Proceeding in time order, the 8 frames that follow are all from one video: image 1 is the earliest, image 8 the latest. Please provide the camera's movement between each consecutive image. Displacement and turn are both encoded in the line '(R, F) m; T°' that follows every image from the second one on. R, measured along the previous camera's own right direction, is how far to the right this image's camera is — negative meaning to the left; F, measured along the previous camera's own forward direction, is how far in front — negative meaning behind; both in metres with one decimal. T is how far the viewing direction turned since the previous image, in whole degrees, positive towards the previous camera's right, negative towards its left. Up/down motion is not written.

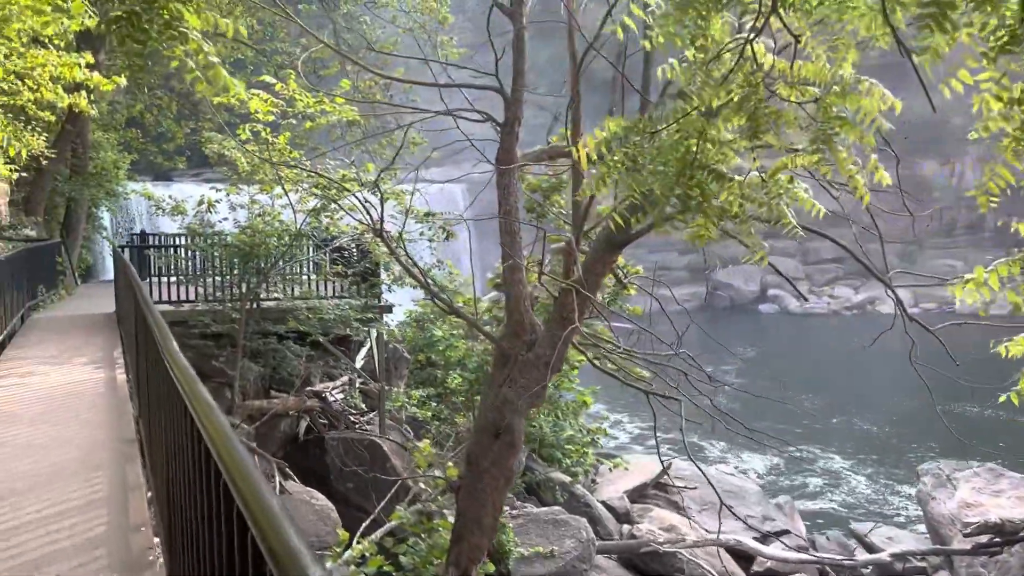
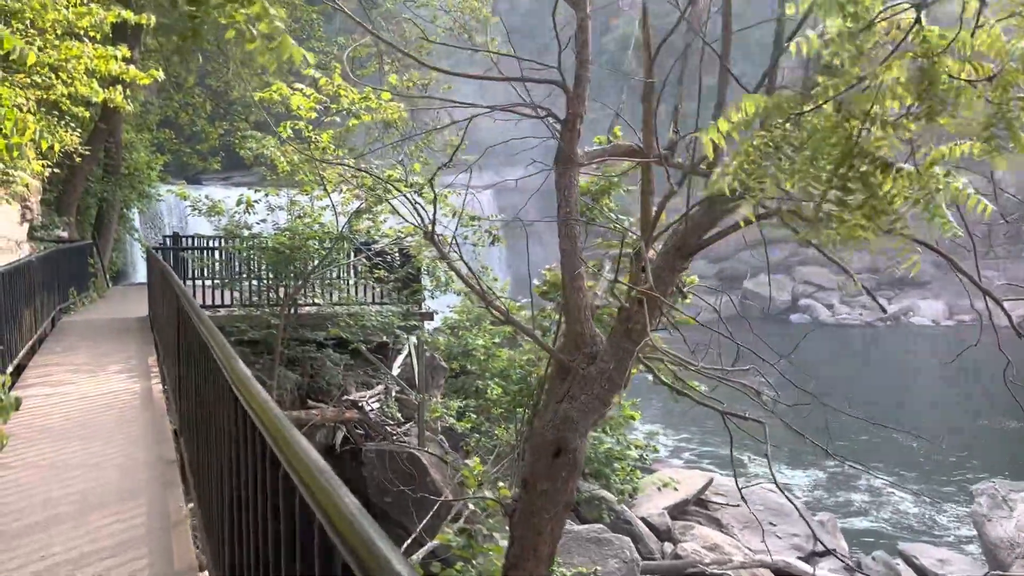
(-0.3, +0.5) m; -2°
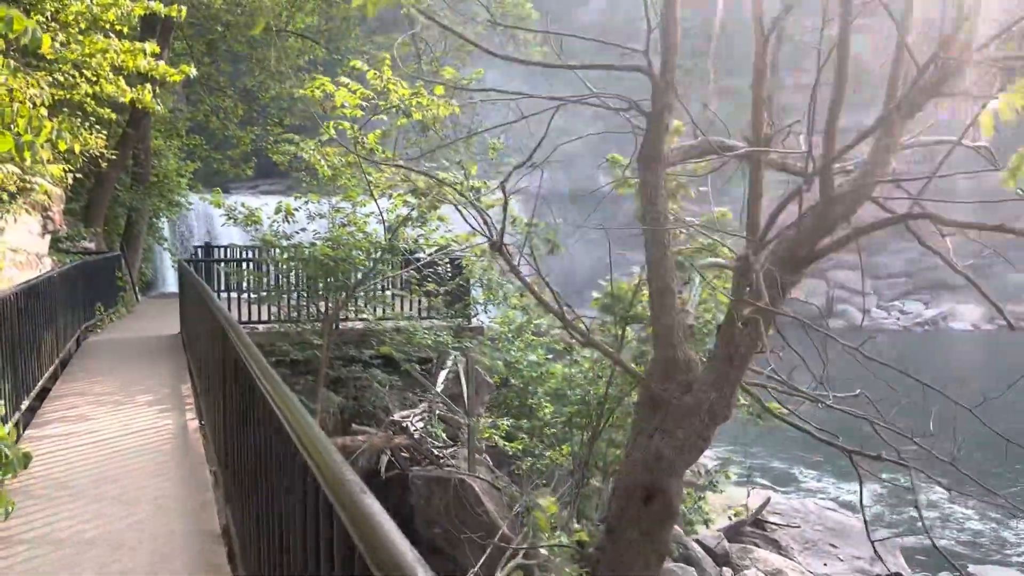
(-0.4, +0.8) m; -2°
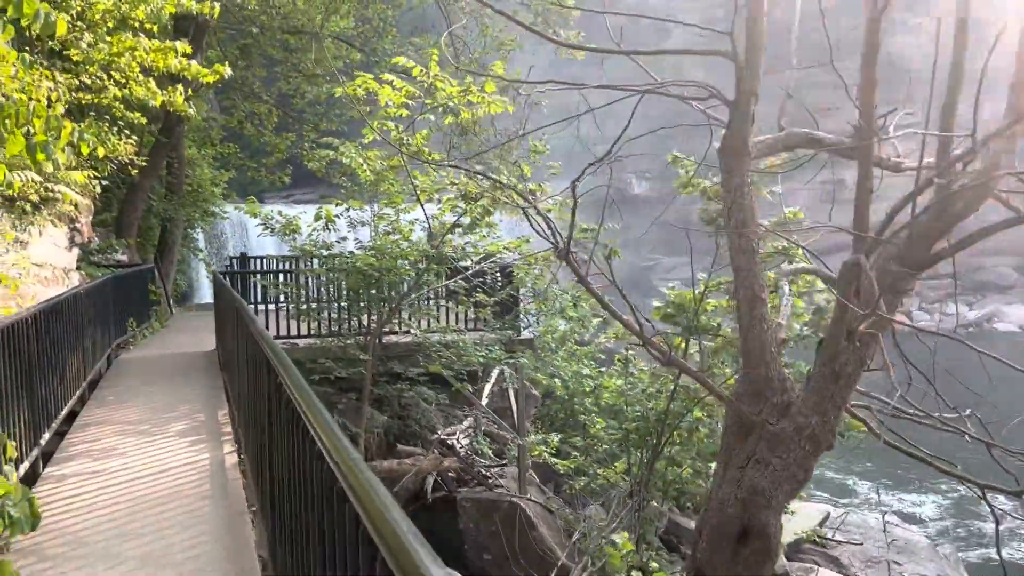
(-0.2, +0.6) m; -2°
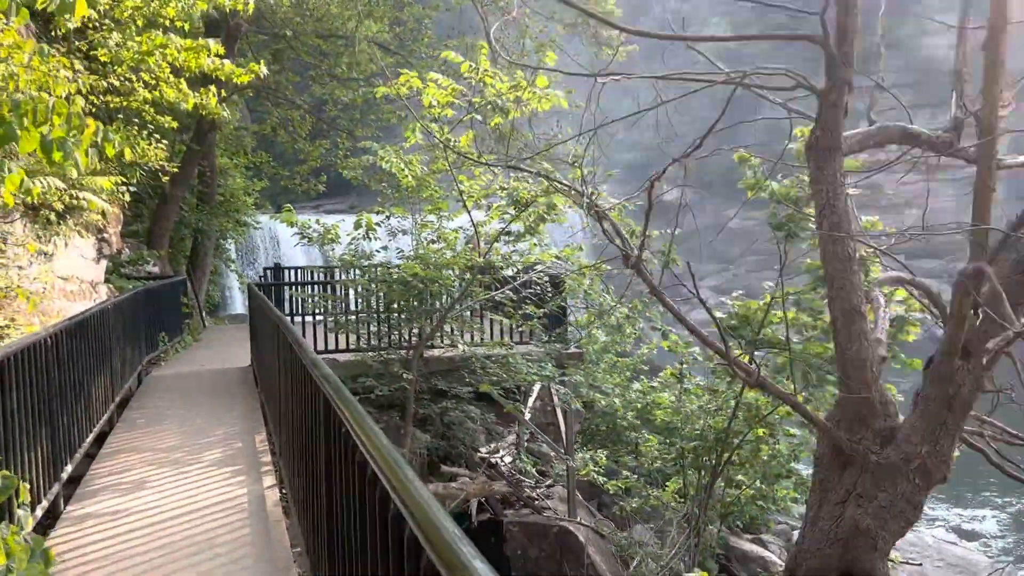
(-0.2, +0.5) m; -2°
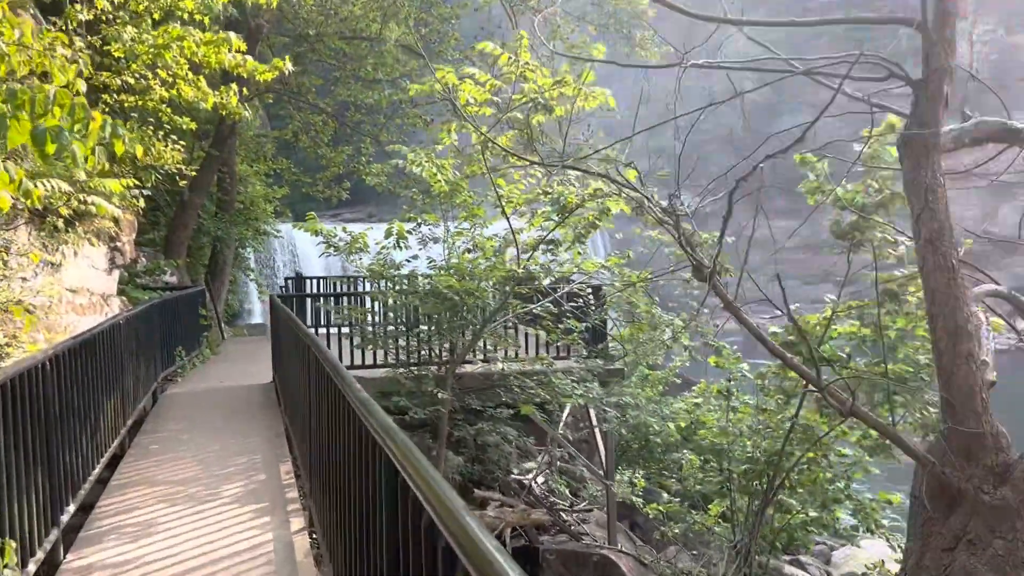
(-0.2, +0.5) m; -1°
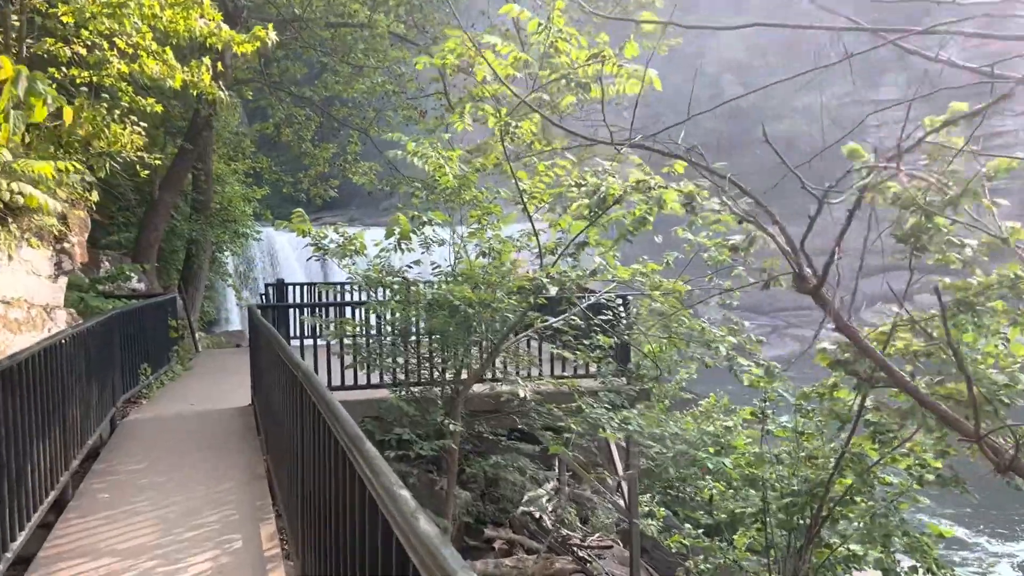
(-0.3, +0.9) m; +1°
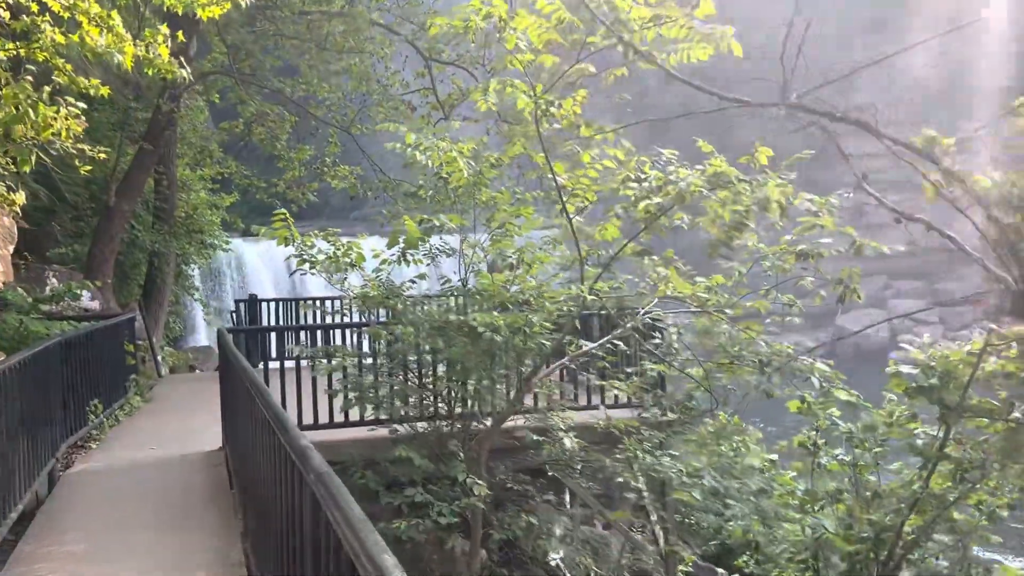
(-0.3, +1.0) m; +2°
